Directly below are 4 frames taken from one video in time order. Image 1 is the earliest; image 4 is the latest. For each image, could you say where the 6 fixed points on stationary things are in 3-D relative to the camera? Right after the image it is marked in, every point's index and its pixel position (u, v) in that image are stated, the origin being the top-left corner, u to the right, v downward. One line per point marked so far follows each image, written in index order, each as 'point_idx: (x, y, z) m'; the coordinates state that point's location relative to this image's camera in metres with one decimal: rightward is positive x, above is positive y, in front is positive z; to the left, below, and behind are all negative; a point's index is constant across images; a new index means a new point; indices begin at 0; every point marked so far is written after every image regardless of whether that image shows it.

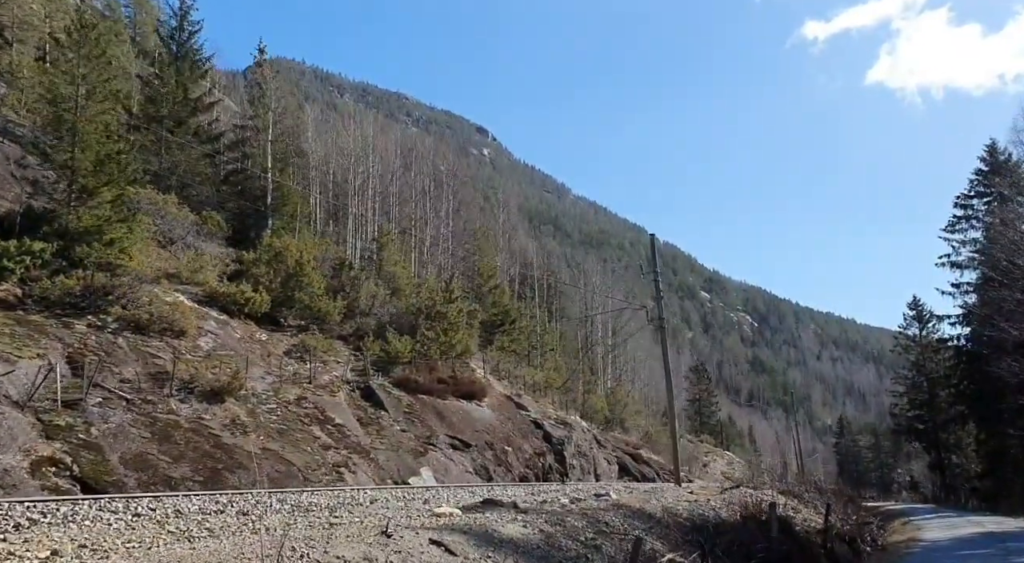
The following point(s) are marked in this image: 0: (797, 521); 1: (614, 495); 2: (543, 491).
0: (+6.2, -5.2, +18.2) m
1: (+2.0, -4.4, +16.9) m
2: (+0.6, -4.3, +16.9) m
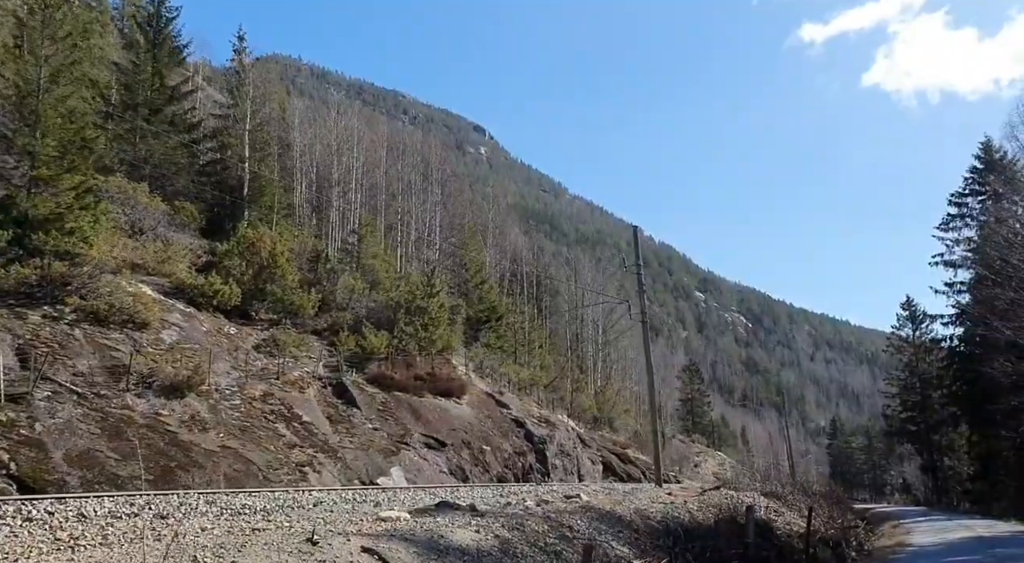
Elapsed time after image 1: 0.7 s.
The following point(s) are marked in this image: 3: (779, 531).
0: (+5.5, -5.1, +17.4) m
1: (+1.4, -4.2, +16.1) m
2: (0.0, -4.1, +16.0) m
3: (+5.5, -5.1, +17.0) m
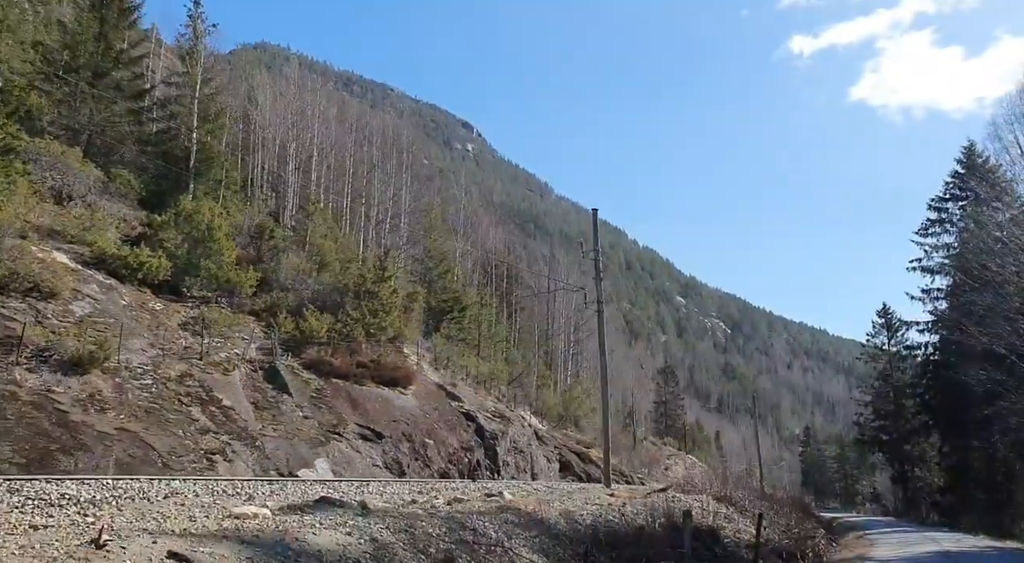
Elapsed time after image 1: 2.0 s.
0: (+4.0, -4.8, +15.8) m
1: (0.0, -3.8, +14.4) m
2: (-1.4, -3.6, +14.3) m
3: (+4.0, -4.8, +15.5) m
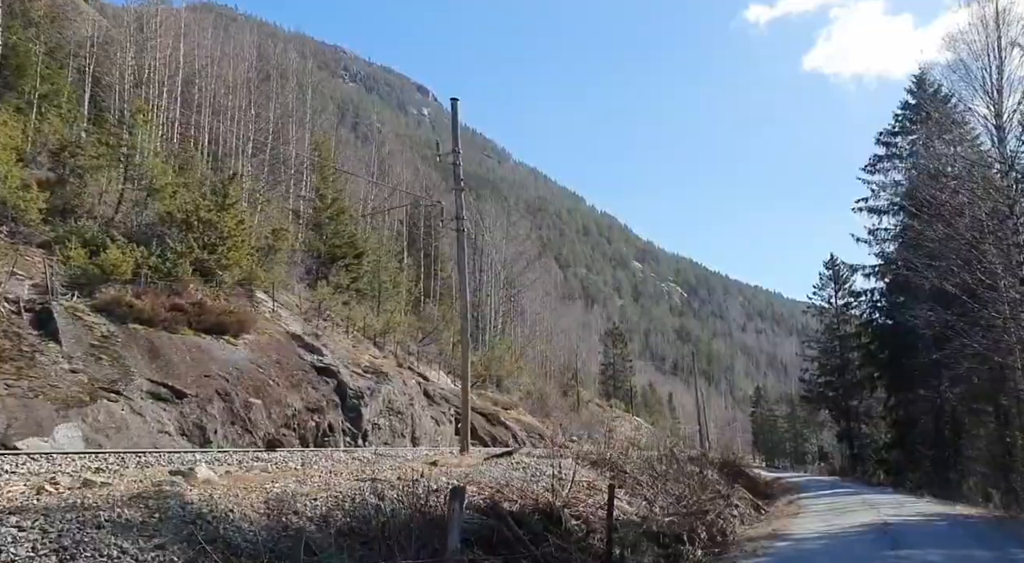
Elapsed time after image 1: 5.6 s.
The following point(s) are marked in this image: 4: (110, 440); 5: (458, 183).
0: (+0.8, -3.1, +11.2) m
1: (-3.2, -2.2, +9.5) m
2: (-4.6, -2.1, +9.4) m
3: (+0.8, -3.2, +10.8) m
4: (-7.6, -3.0, +15.8) m
5: (-1.2, +2.2, +18.8) m
